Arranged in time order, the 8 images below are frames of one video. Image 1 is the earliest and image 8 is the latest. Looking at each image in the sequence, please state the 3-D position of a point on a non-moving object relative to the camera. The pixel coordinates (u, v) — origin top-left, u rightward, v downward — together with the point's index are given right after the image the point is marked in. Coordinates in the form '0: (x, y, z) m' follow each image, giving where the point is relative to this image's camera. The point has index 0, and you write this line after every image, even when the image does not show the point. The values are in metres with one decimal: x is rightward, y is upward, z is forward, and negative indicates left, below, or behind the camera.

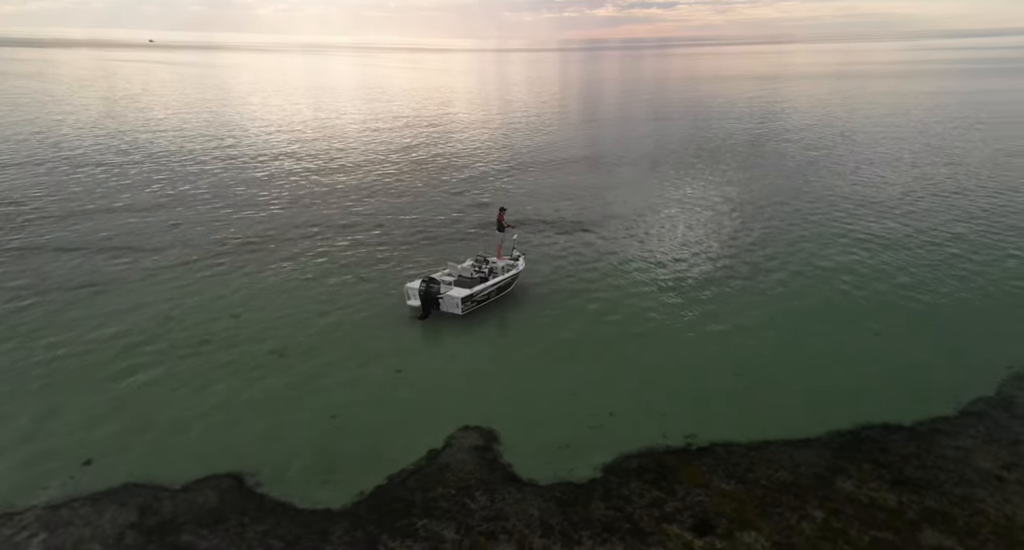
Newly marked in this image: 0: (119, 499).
0: (-8.9, -5.2, +13.4) m
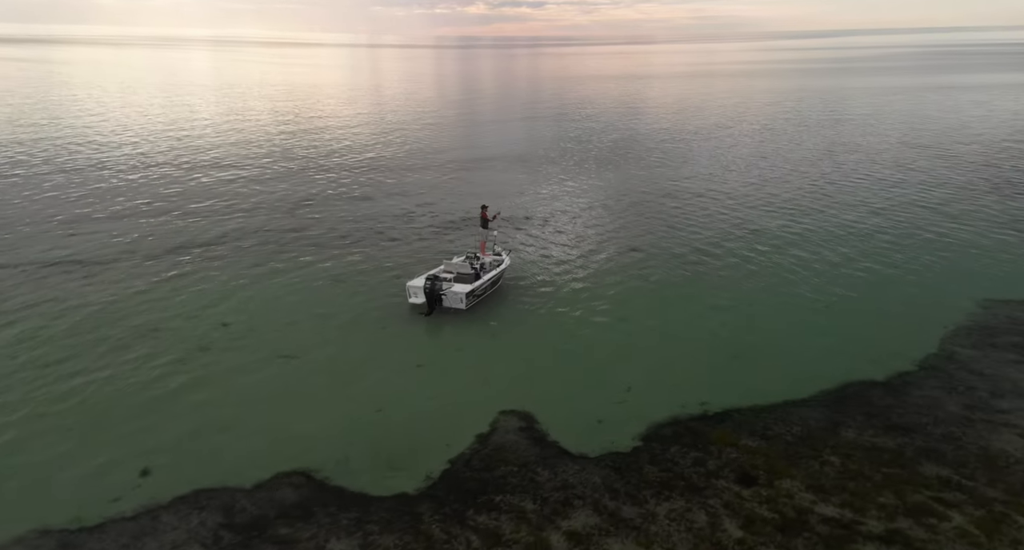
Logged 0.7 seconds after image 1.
0: (-7.0, -5.2, +13.2) m
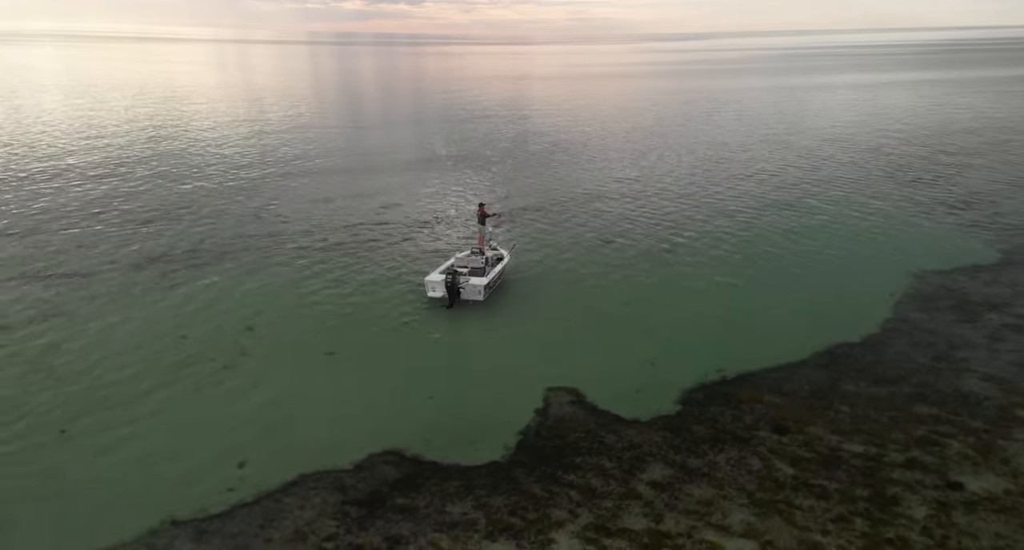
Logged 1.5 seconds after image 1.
0: (-4.7, -5.0, +13.8) m
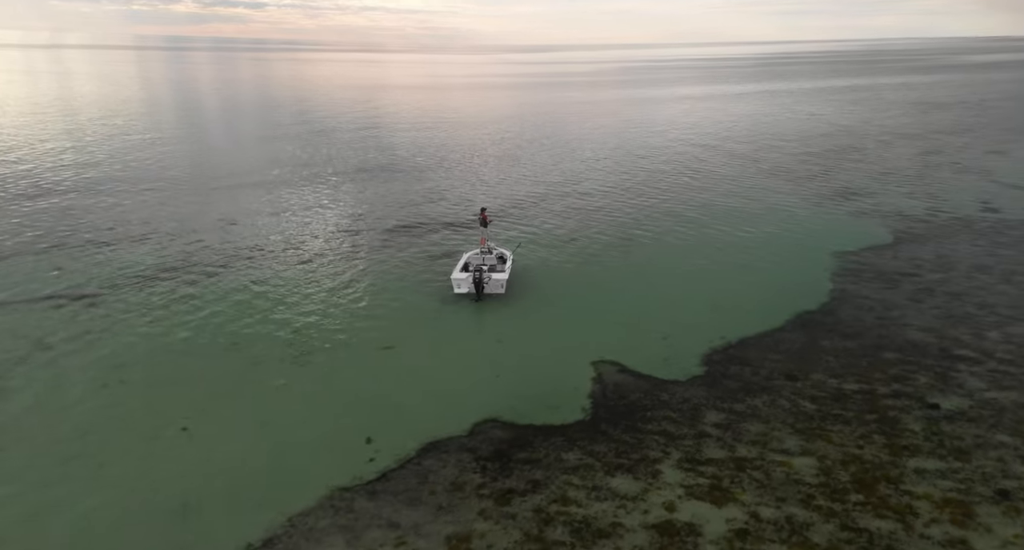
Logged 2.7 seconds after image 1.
0: (-1.8, -4.7, +15.4) m
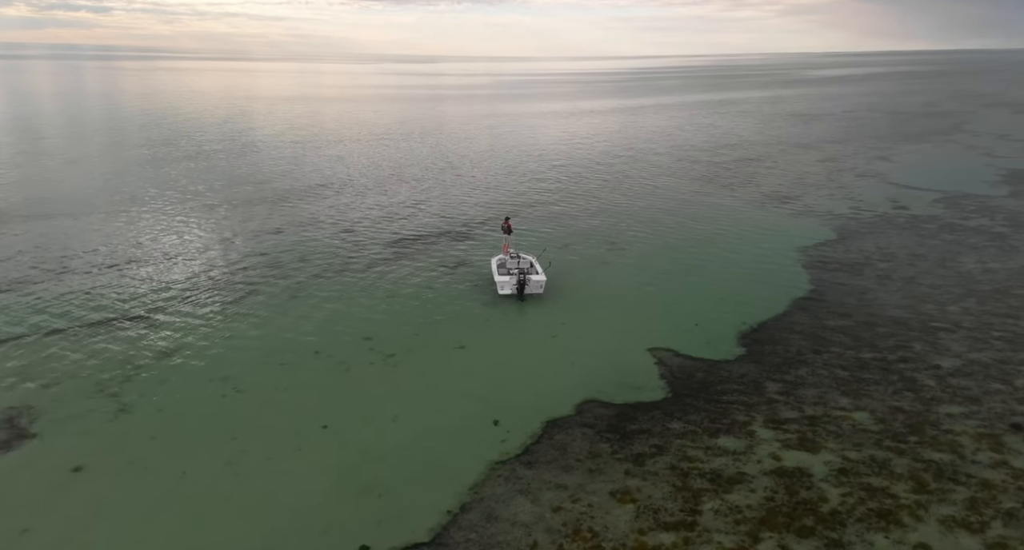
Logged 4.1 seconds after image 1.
0: (+1.6, -4.5, +17.2) m
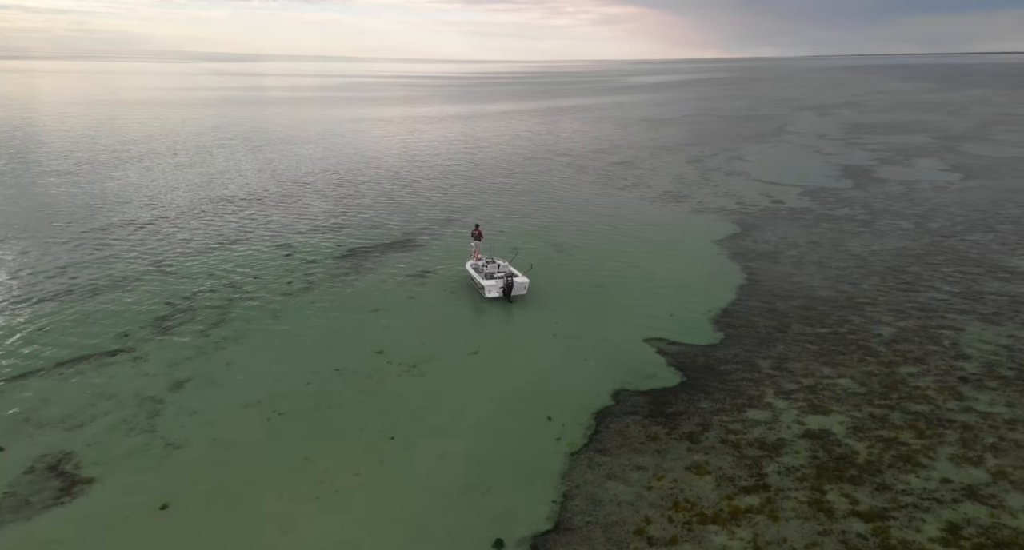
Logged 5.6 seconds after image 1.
0: (+3.2, -4.5, +18.3) m
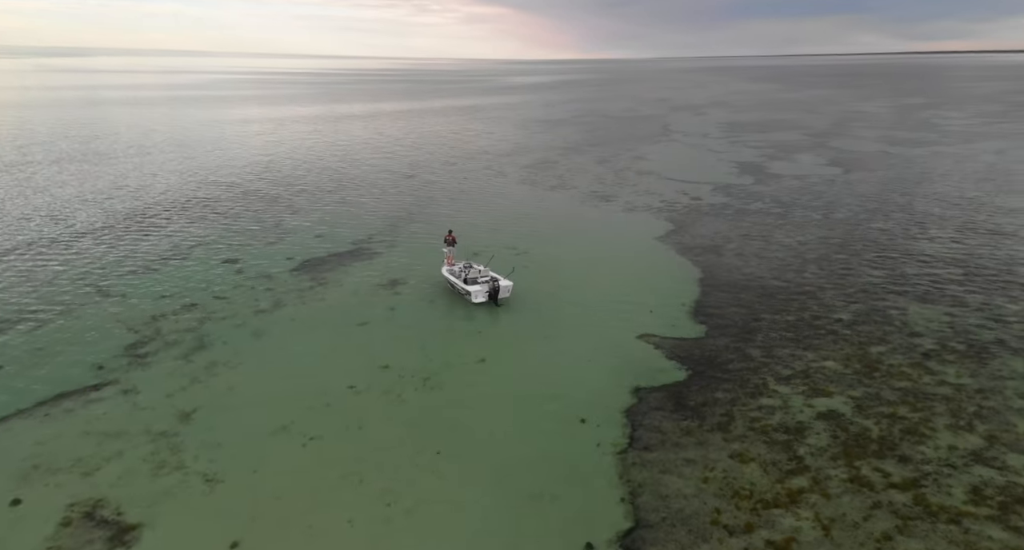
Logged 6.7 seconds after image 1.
0: (+4.2, -4.5, +18.9) m
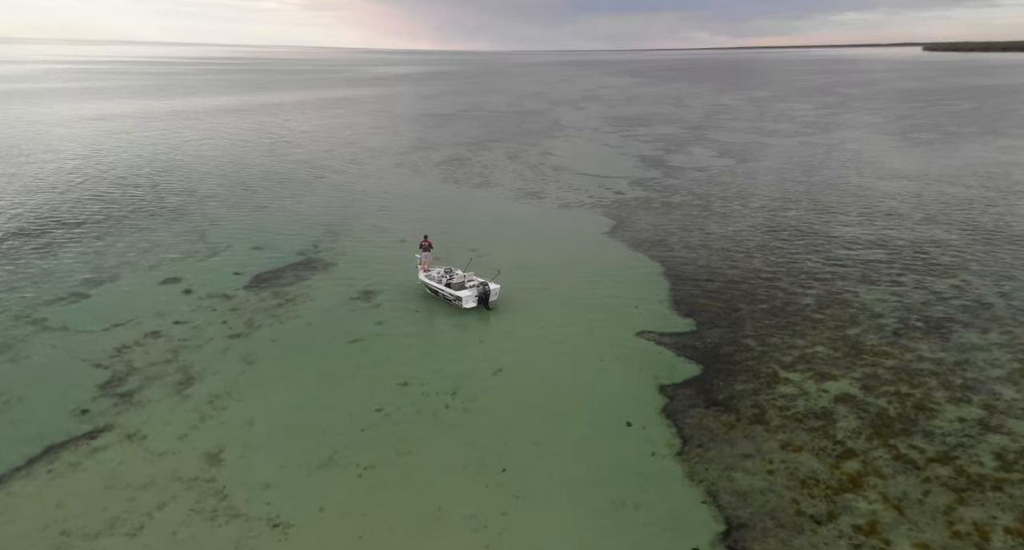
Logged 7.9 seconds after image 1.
0: (+5.6, -4.5, +19.3) m
